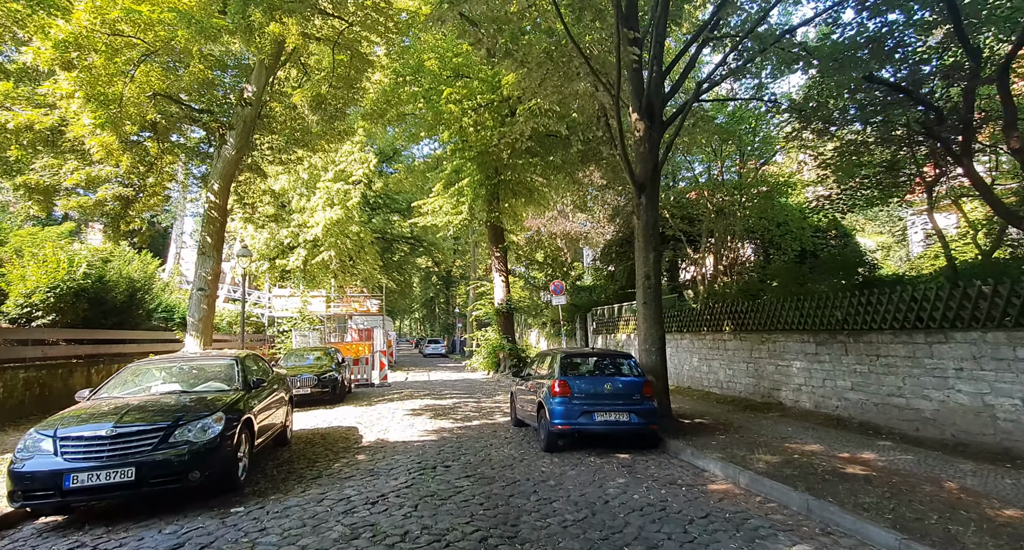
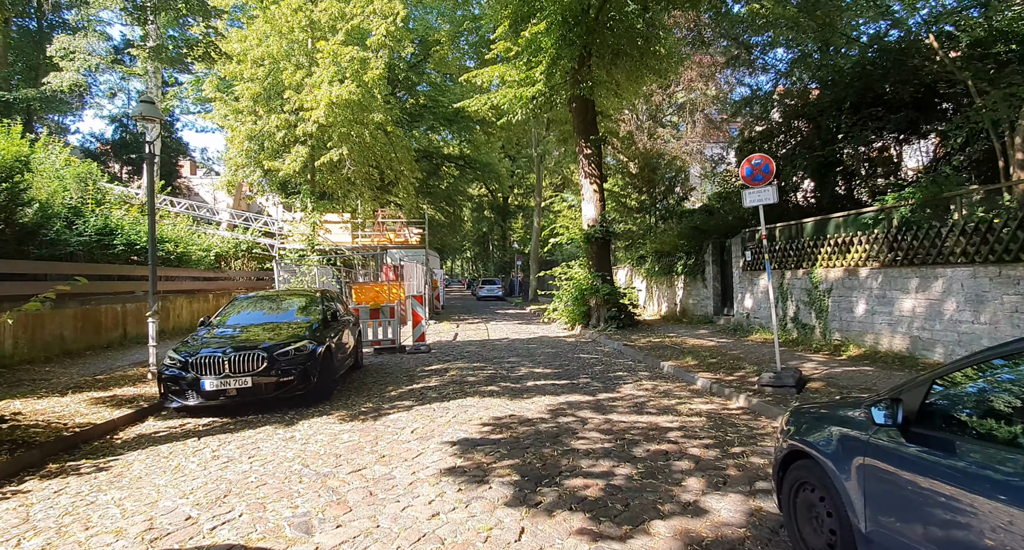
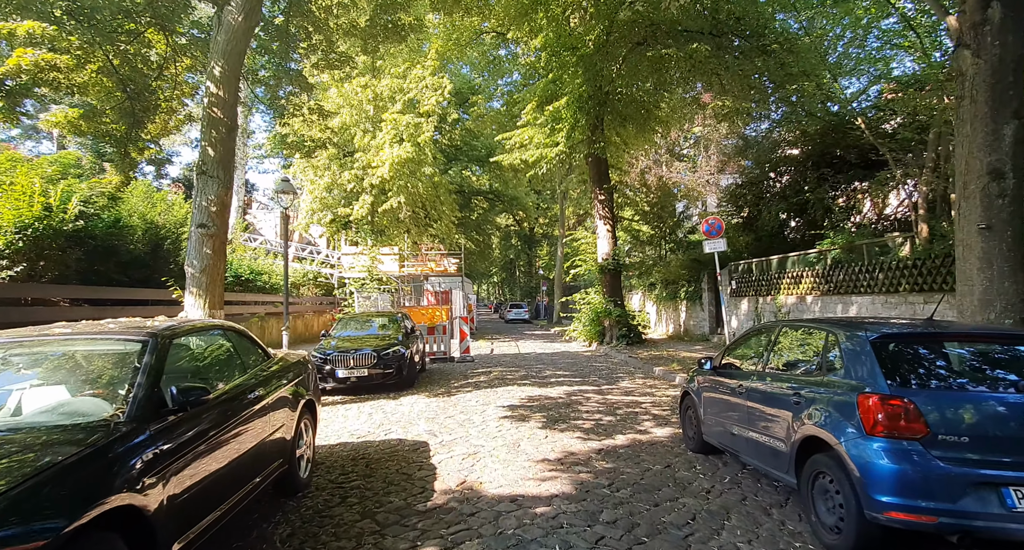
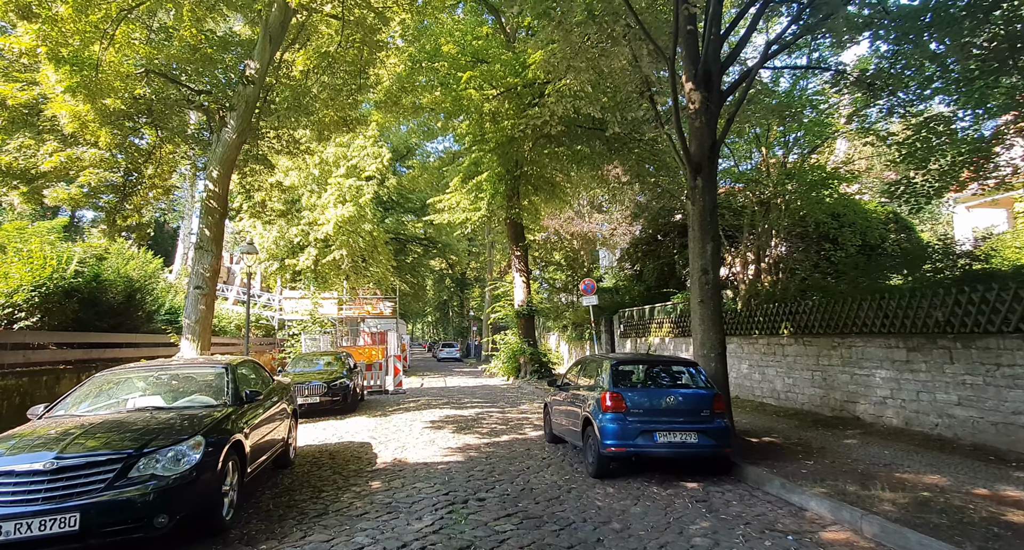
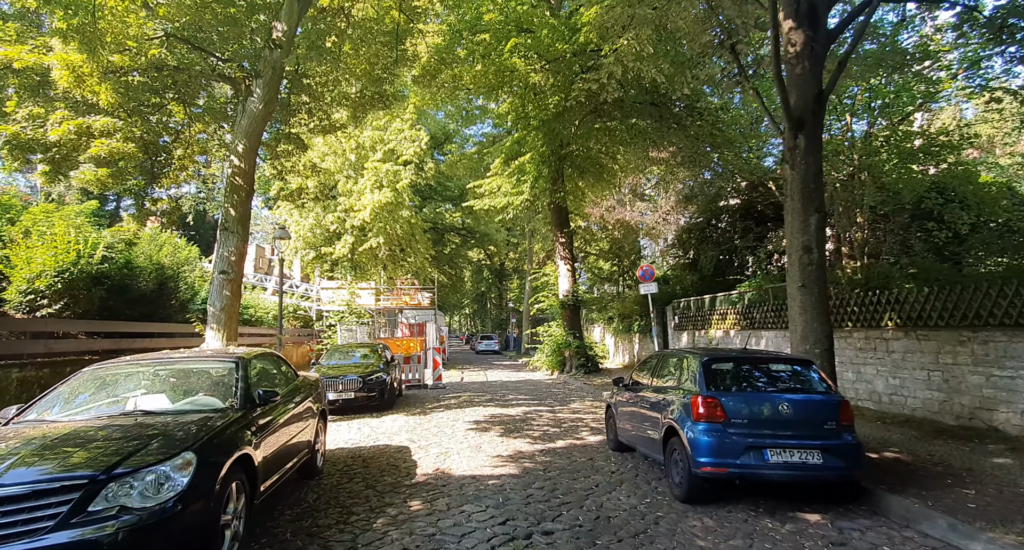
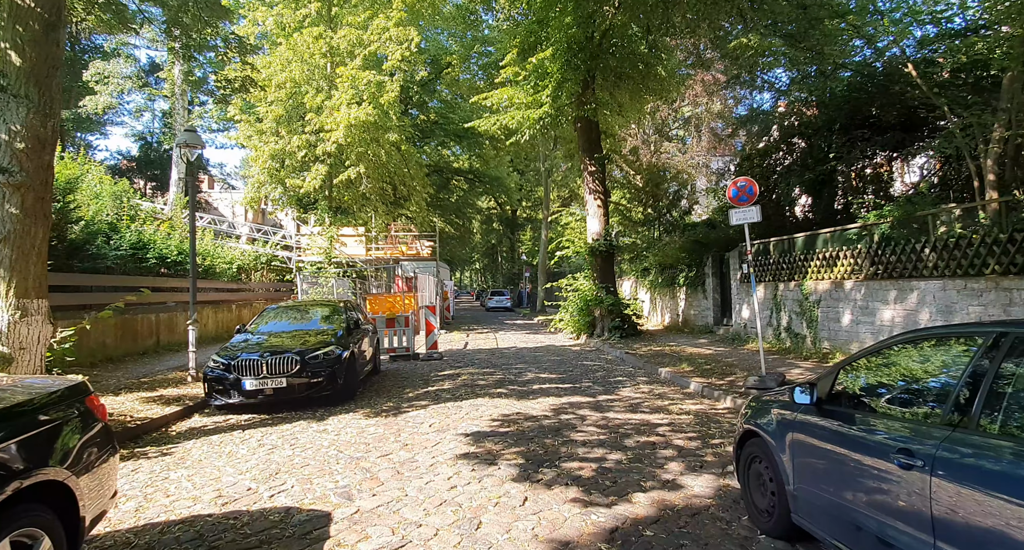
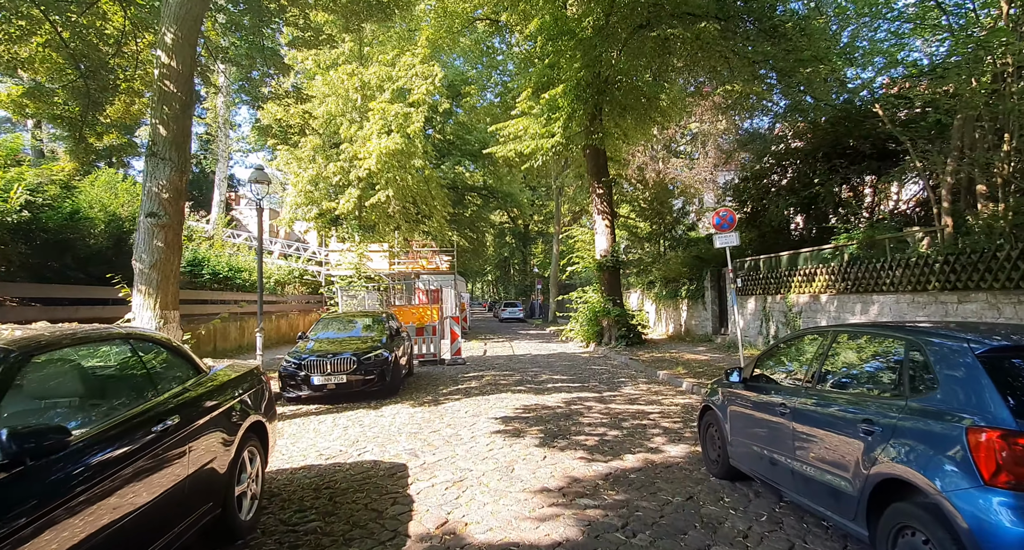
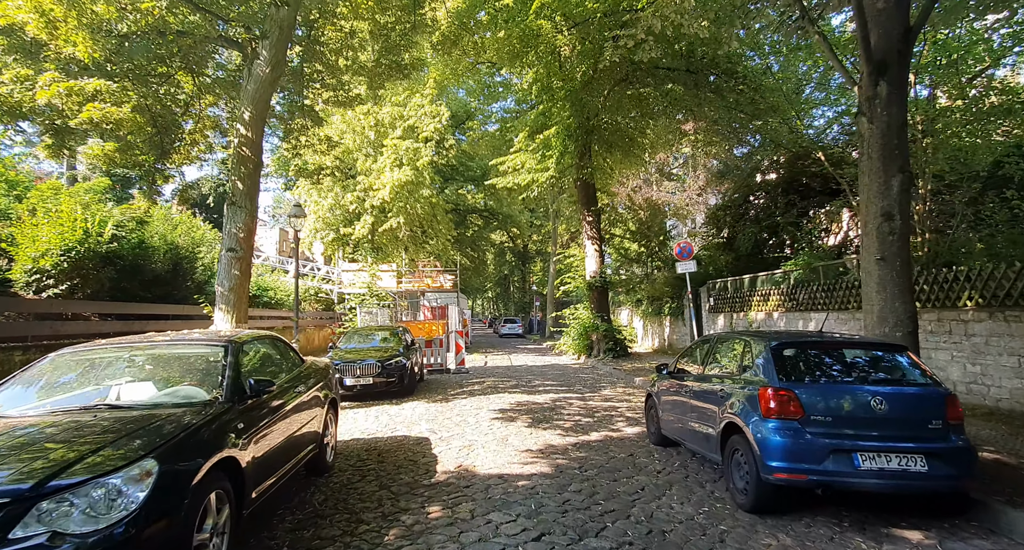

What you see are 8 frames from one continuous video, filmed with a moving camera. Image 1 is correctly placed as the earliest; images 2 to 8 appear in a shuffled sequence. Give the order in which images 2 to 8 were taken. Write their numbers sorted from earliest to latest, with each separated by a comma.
4, 5, 8, 3, 7, 6, 2
